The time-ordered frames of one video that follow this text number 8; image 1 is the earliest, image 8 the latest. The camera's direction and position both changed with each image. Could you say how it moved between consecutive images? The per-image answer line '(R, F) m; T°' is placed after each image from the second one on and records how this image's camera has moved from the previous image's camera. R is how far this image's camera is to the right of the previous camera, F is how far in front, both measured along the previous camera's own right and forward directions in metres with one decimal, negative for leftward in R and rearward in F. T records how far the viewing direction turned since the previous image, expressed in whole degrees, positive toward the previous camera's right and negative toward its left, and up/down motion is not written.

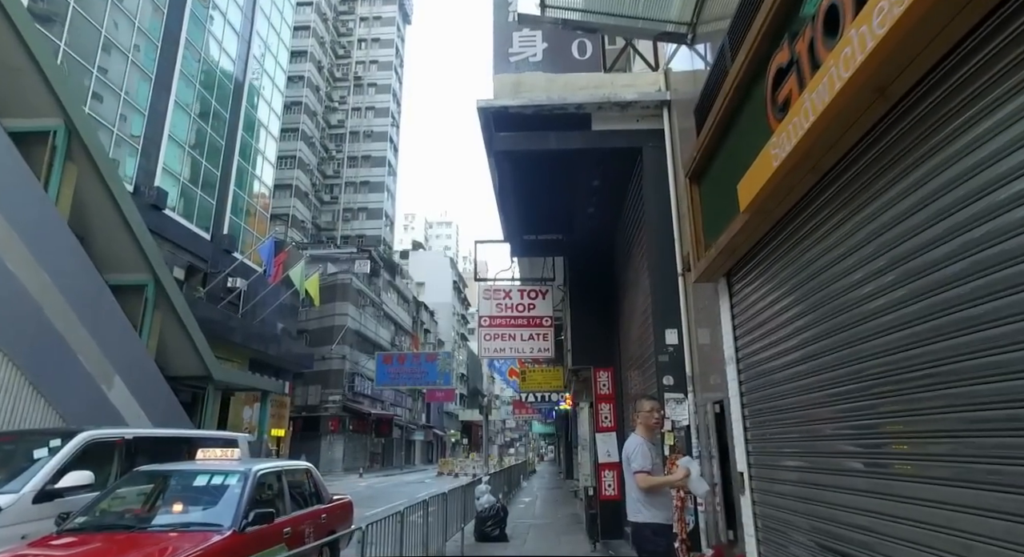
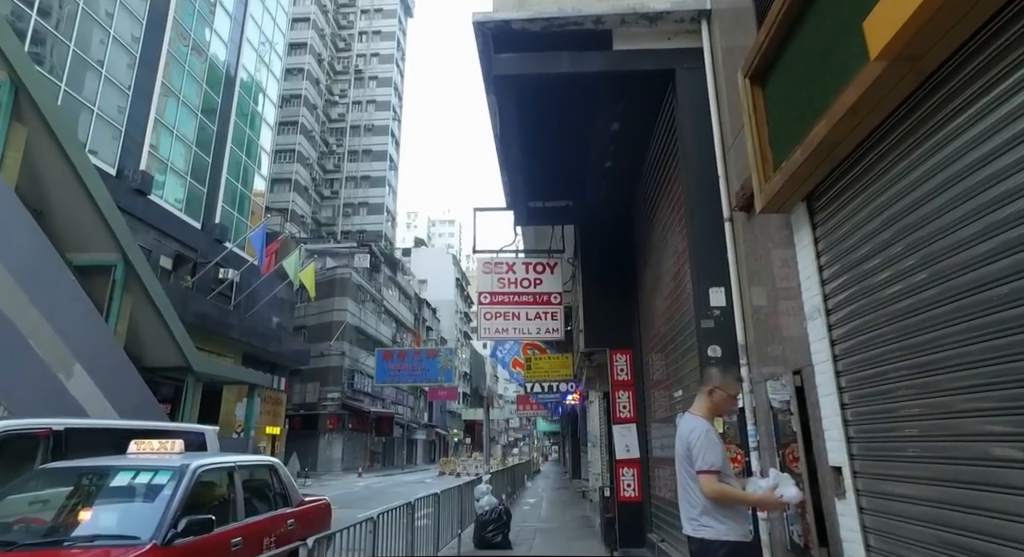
(0.0, +1.2) m; 0°
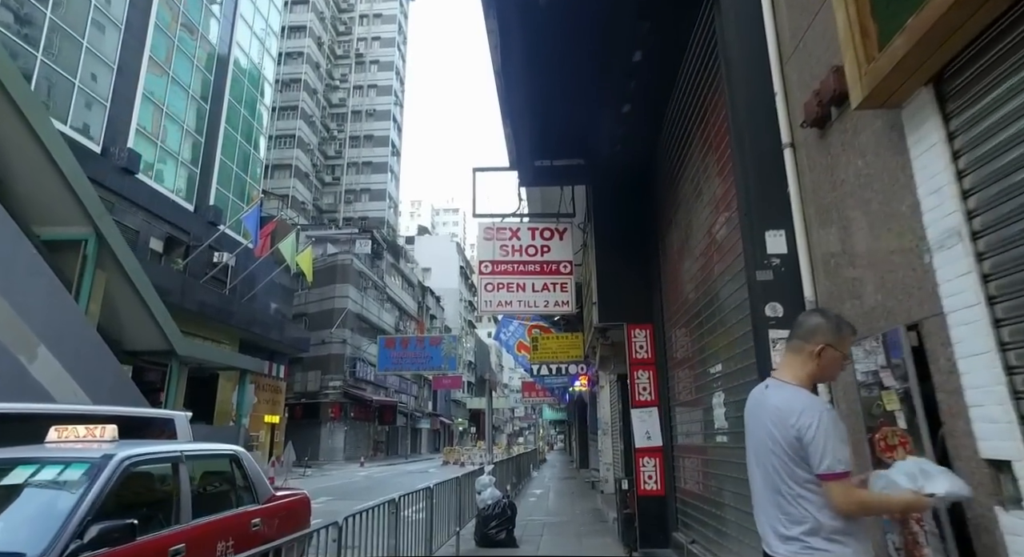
(0.0, +1.0) m; 0°
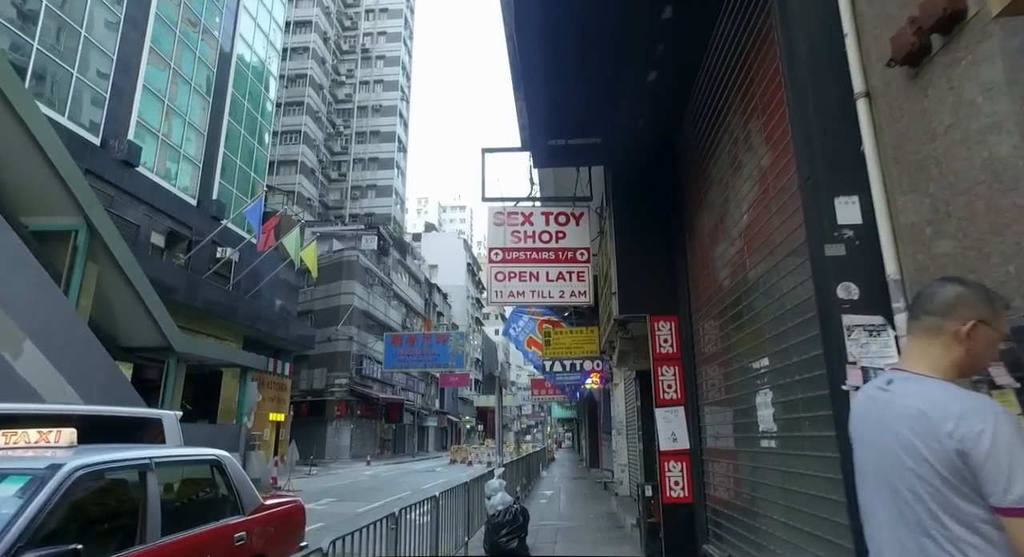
(-0.1, +0.6) m; -1°
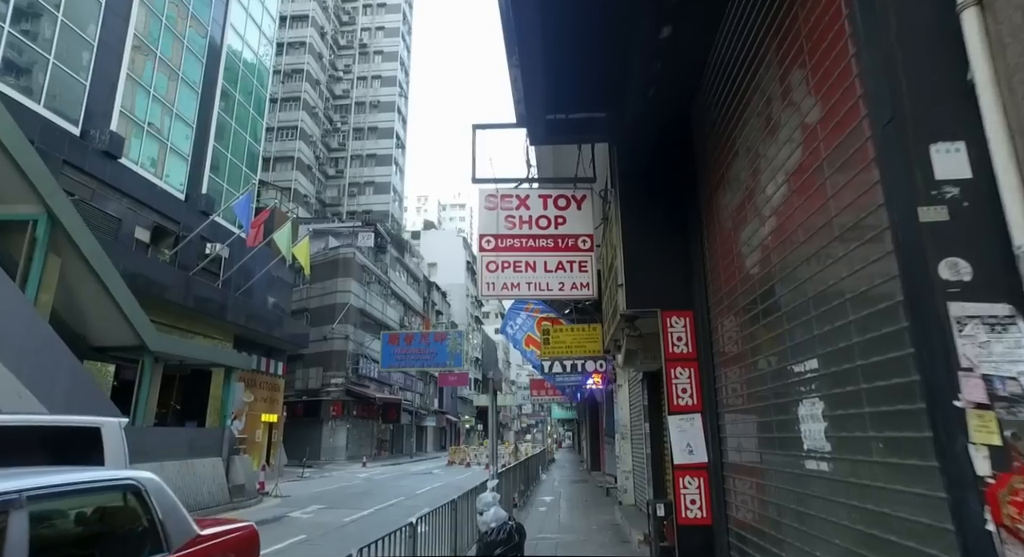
(+0.1, +0.8) m; 0°
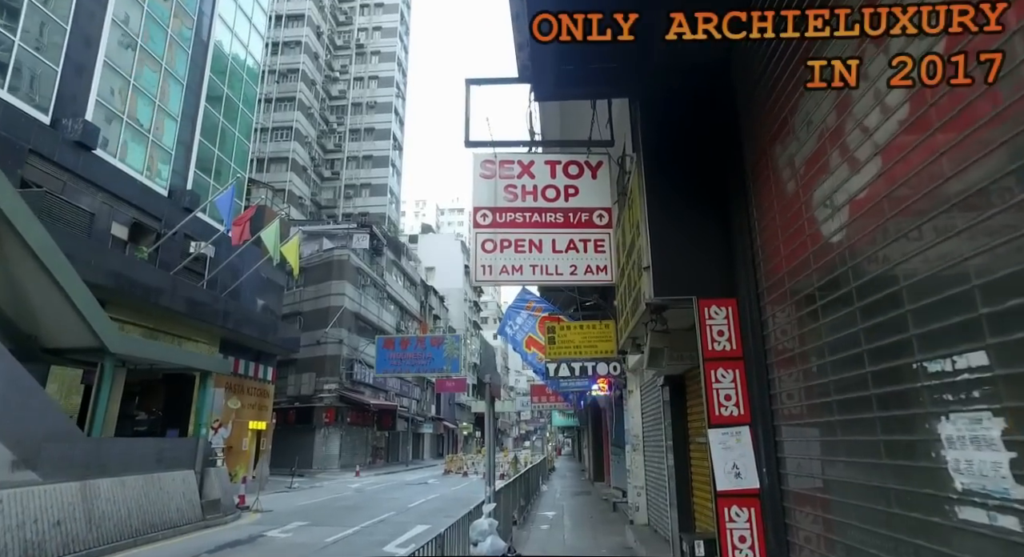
(0.0, +1.2) m; 0°
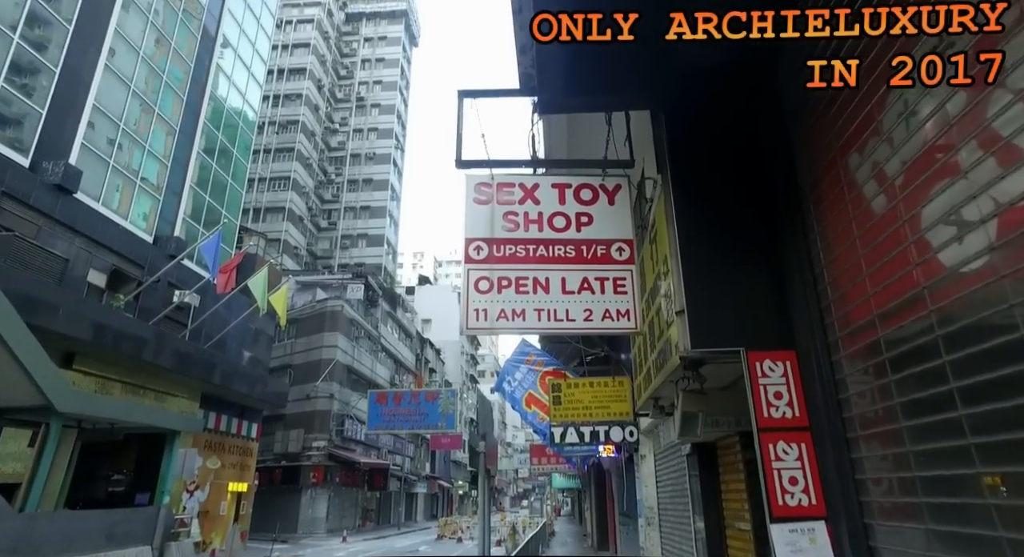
(0.0, +1.1) m; 0°
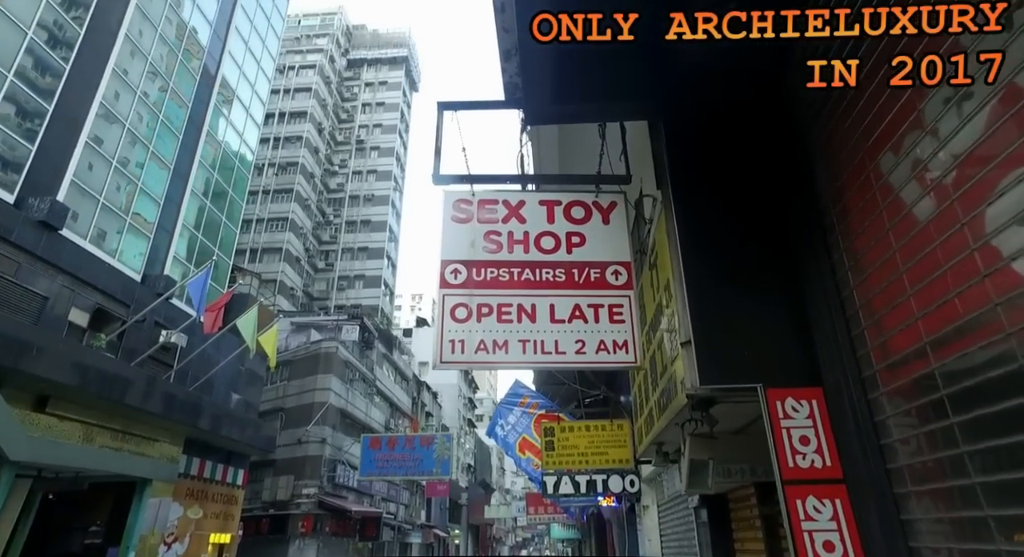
(+0.1, +0.5) m; 0°
